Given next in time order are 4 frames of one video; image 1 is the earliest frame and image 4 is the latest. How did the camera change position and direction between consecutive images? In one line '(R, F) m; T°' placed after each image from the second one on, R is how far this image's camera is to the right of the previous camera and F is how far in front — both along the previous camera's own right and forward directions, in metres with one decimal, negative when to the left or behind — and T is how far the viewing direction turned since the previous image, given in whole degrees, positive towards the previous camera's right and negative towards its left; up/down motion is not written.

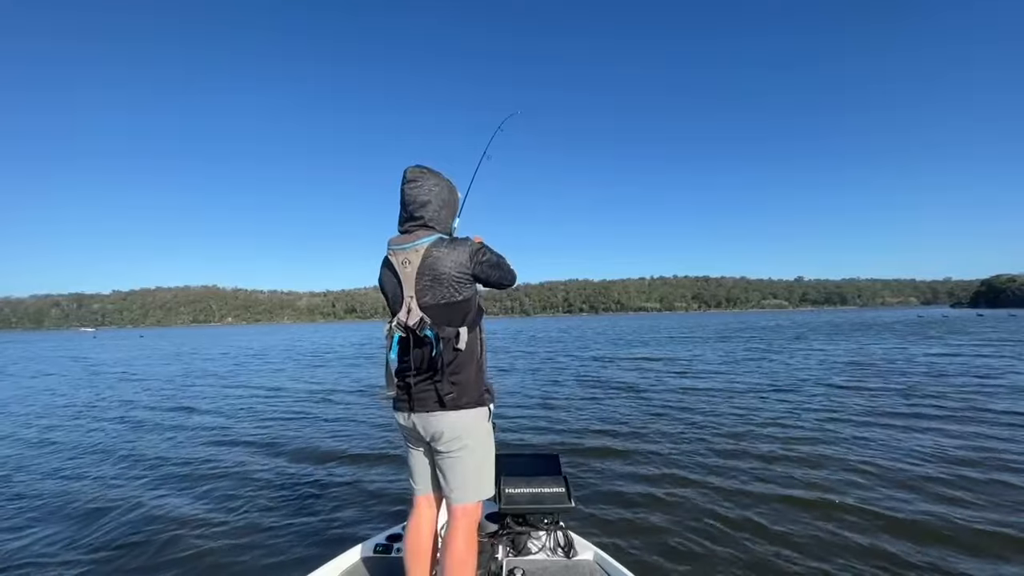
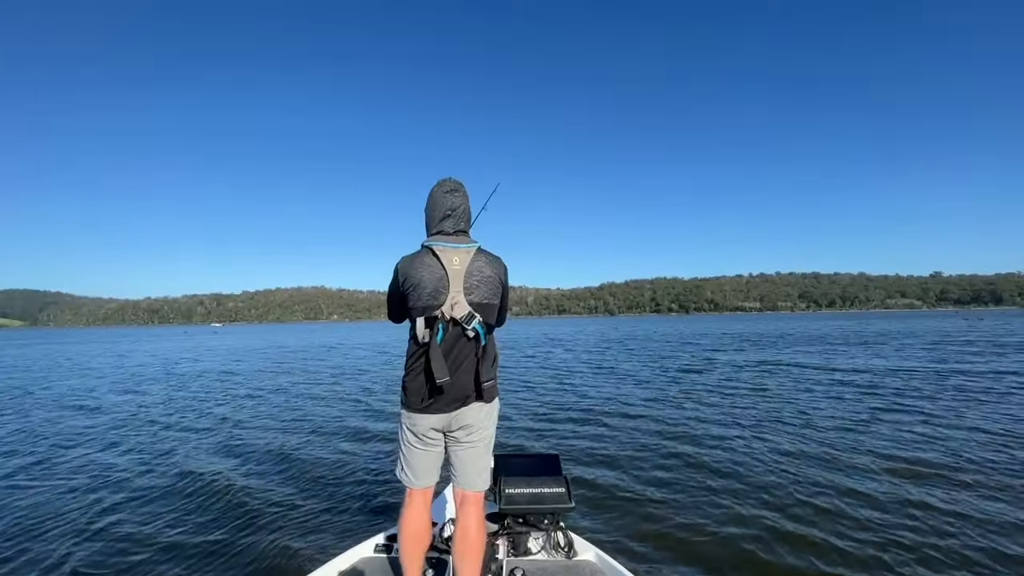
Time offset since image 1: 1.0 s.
(-0.1, 0.0) m; 0°
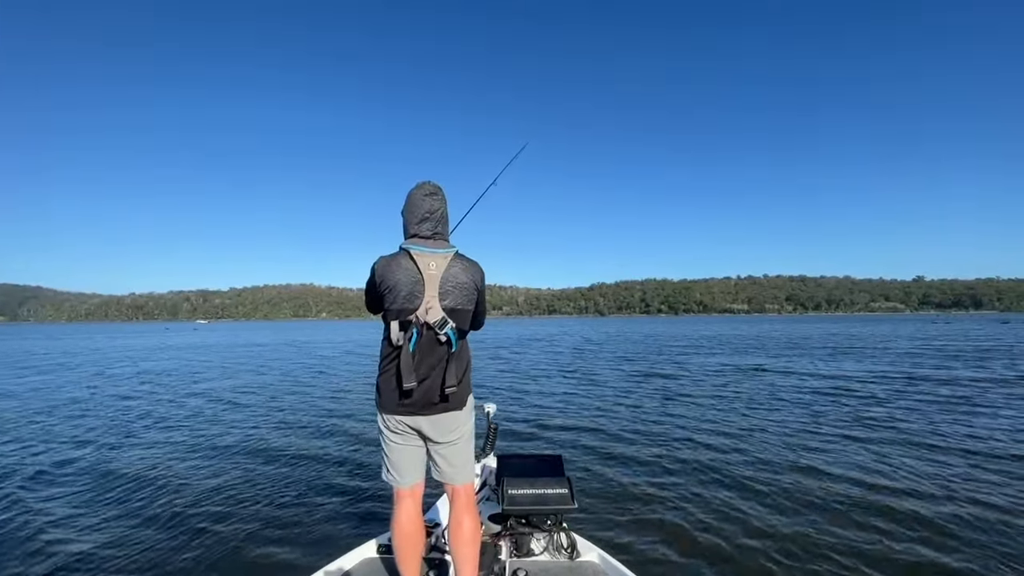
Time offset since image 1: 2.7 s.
(-1.2, +0.5) m; 0°
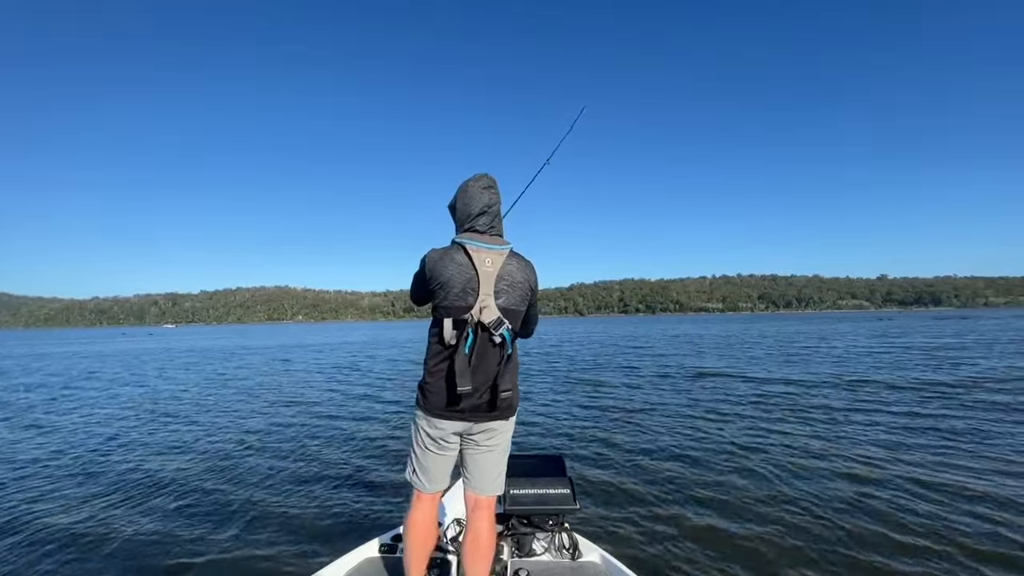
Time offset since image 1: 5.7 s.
(-1.8, 0.0) m; +1°
